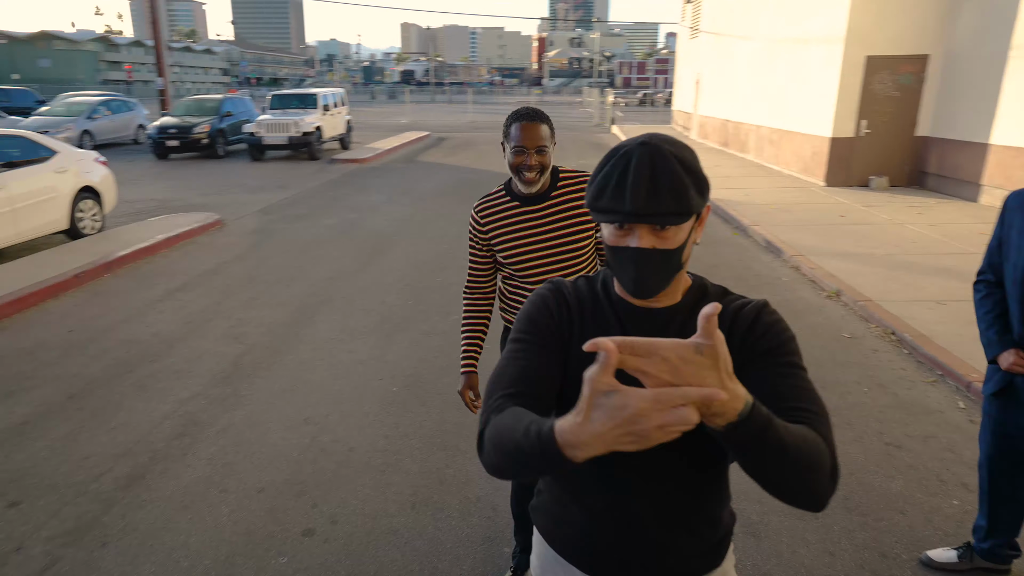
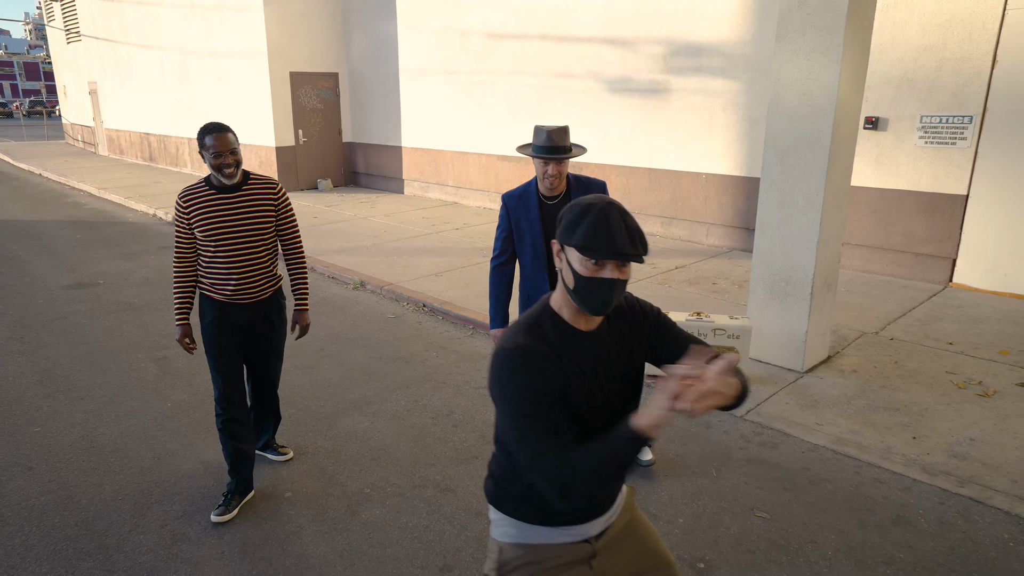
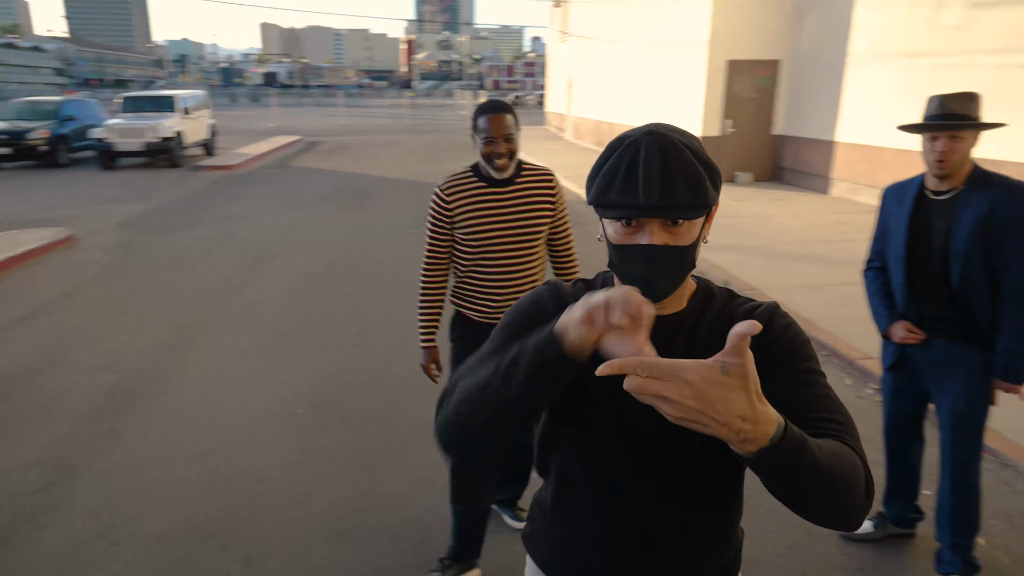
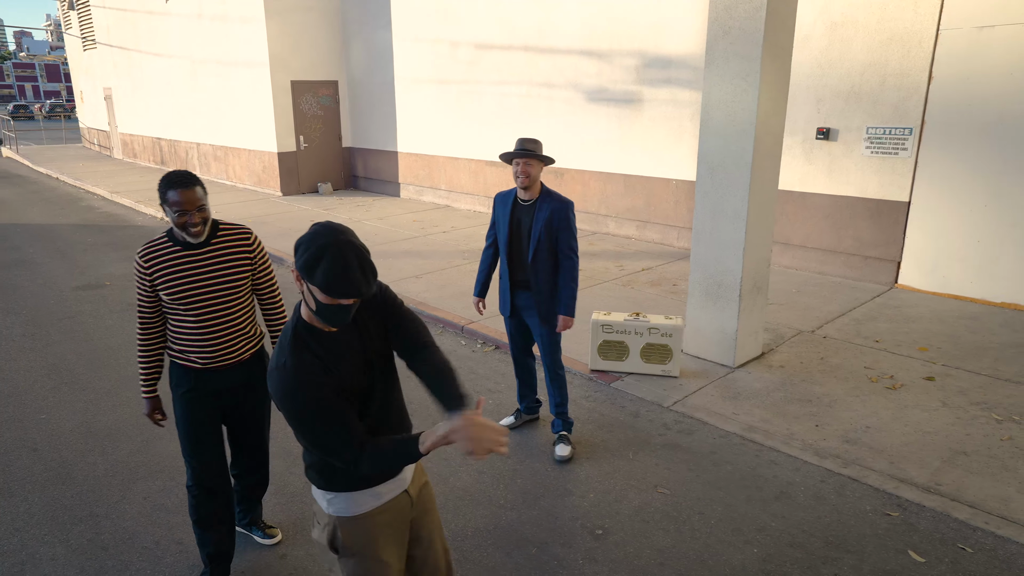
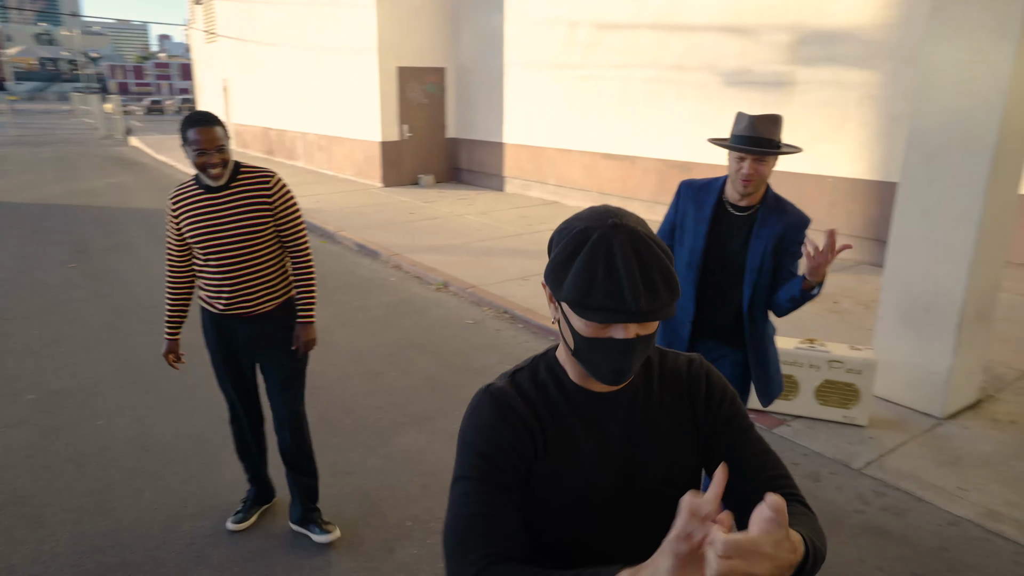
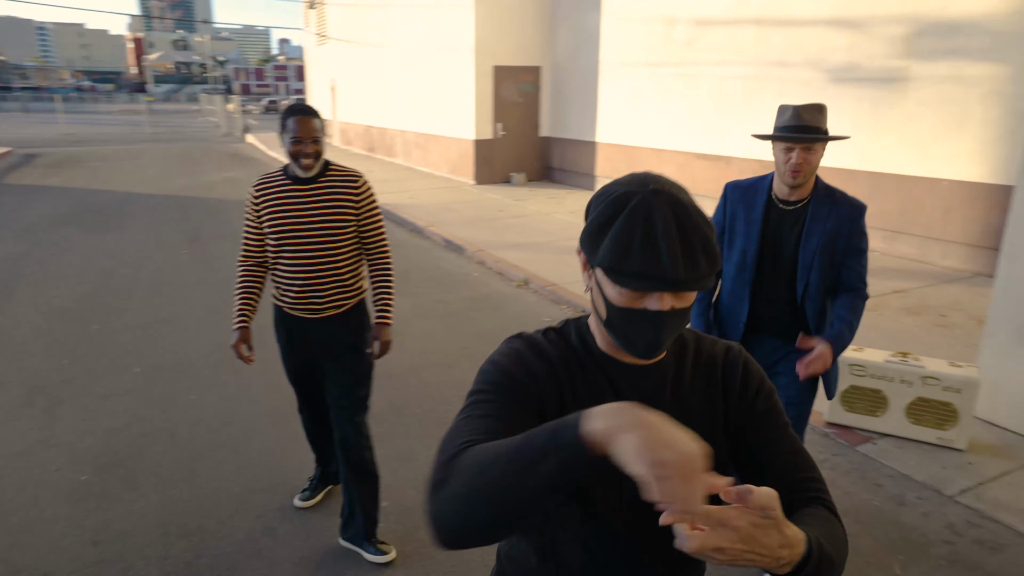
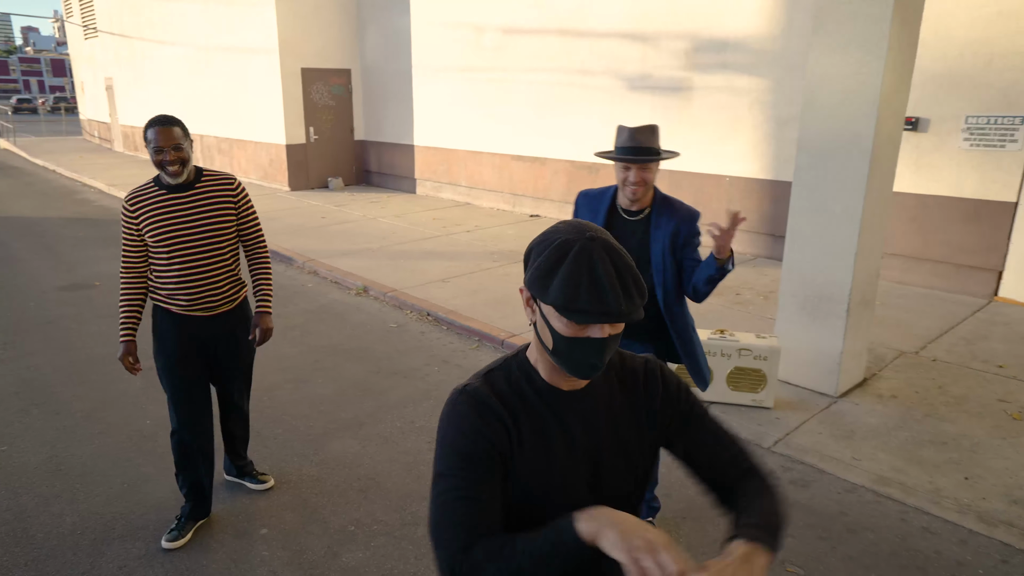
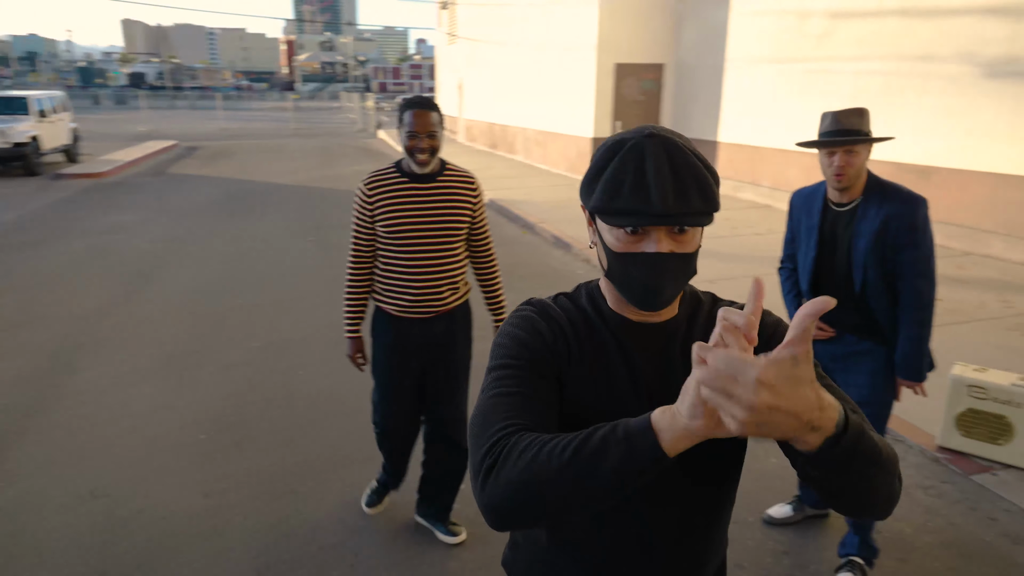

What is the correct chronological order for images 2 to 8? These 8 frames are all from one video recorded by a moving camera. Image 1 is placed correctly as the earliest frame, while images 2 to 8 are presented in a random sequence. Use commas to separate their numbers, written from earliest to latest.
3, 8, 6, 5, 7, 2, 4
